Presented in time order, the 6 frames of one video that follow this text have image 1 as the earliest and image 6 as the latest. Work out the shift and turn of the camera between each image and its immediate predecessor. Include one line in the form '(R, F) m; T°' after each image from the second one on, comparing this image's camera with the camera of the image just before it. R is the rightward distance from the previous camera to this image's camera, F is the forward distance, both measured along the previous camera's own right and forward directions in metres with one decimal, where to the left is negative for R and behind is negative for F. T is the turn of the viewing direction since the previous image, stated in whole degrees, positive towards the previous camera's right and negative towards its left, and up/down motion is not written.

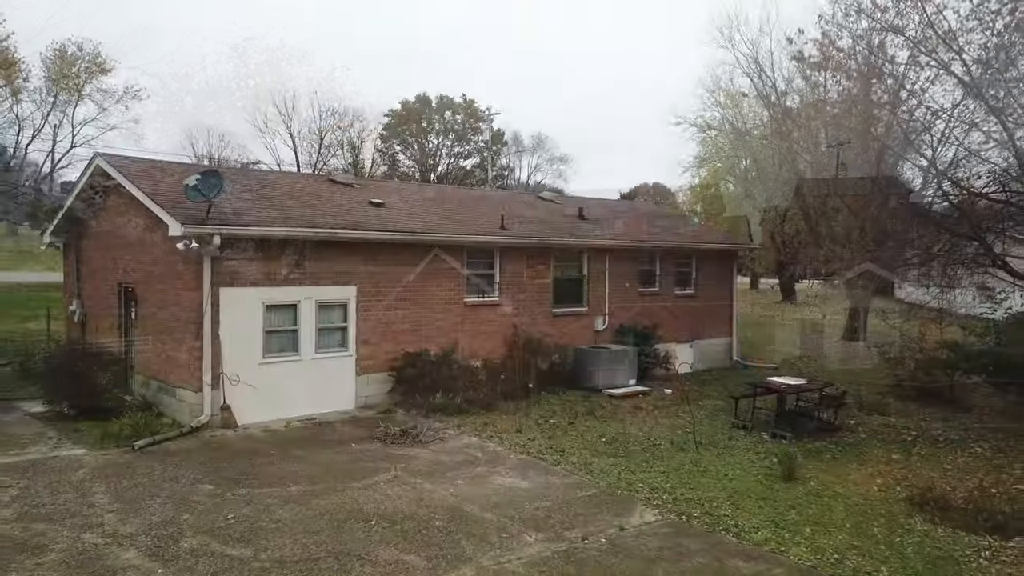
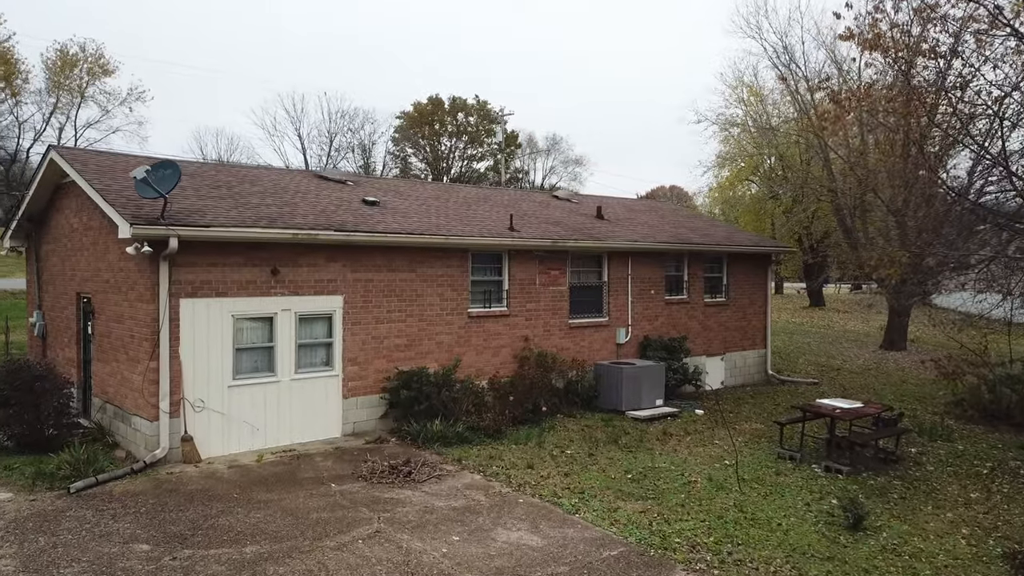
(+0.1, +1.4) m; -1°
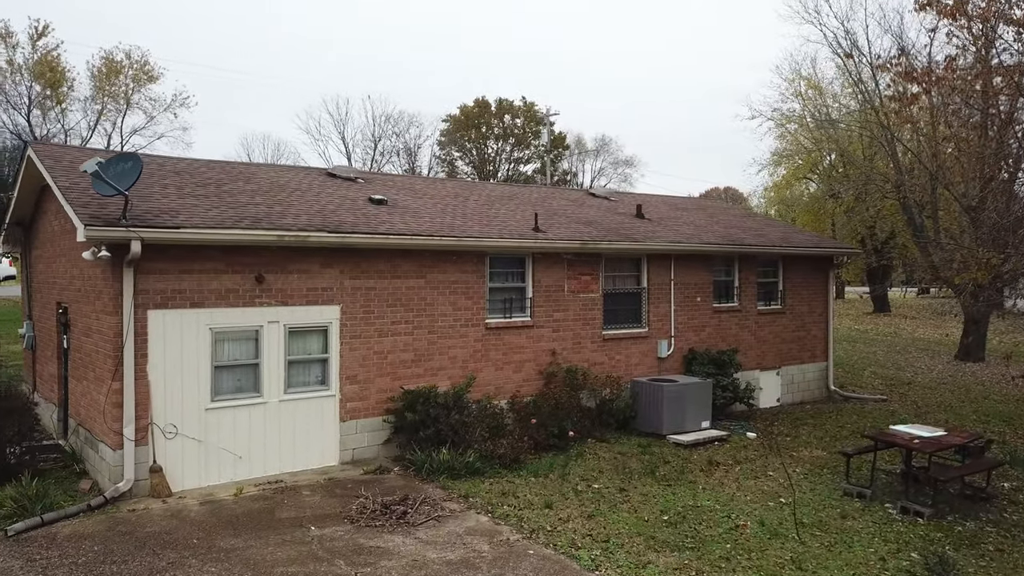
(+0.4, +1.2) m; -4°
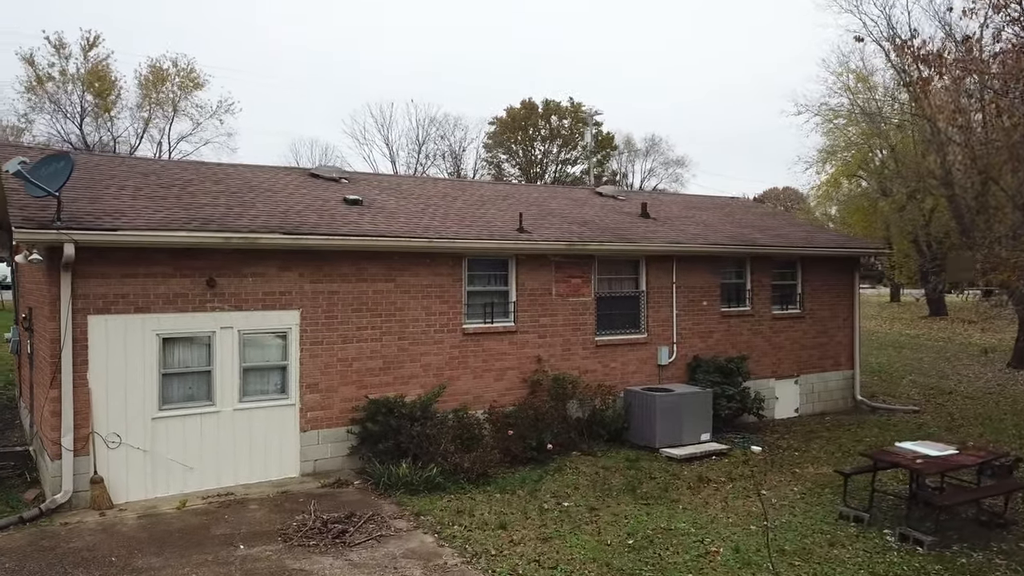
(+1.0, +0.5) m; -4°
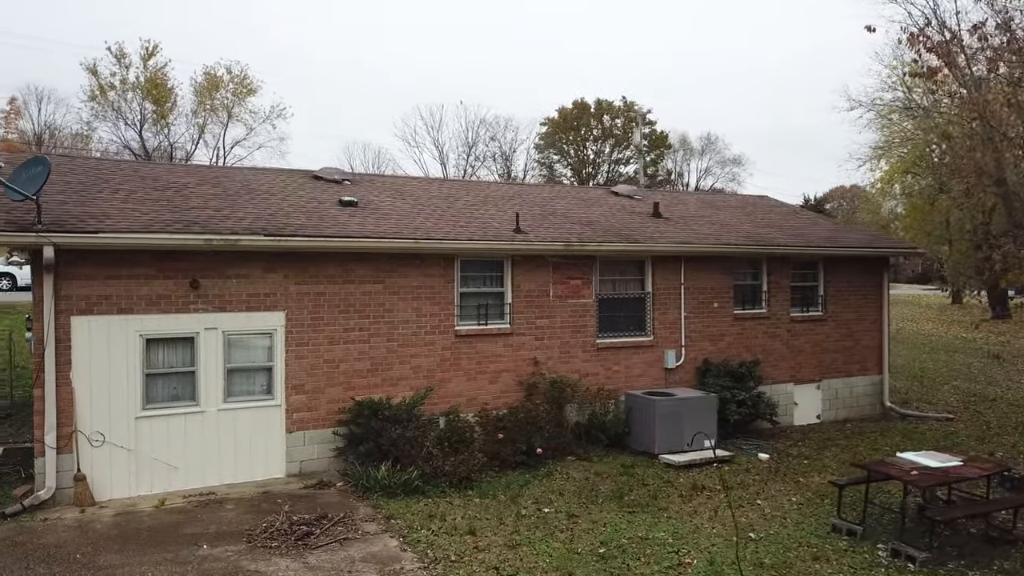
(+0.8, +0.2) m; -5°
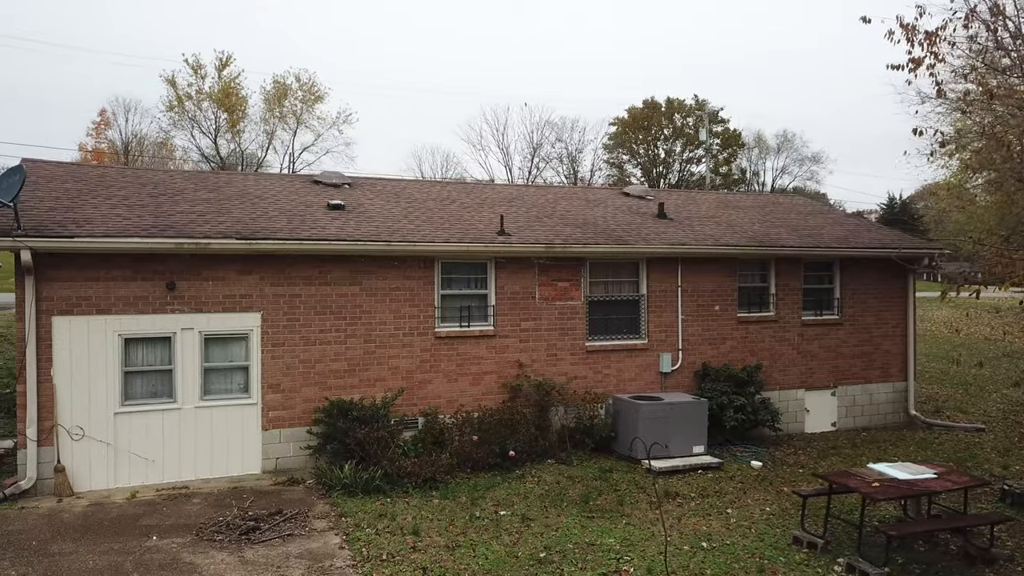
(+1.3, +0.1) m; -6°
